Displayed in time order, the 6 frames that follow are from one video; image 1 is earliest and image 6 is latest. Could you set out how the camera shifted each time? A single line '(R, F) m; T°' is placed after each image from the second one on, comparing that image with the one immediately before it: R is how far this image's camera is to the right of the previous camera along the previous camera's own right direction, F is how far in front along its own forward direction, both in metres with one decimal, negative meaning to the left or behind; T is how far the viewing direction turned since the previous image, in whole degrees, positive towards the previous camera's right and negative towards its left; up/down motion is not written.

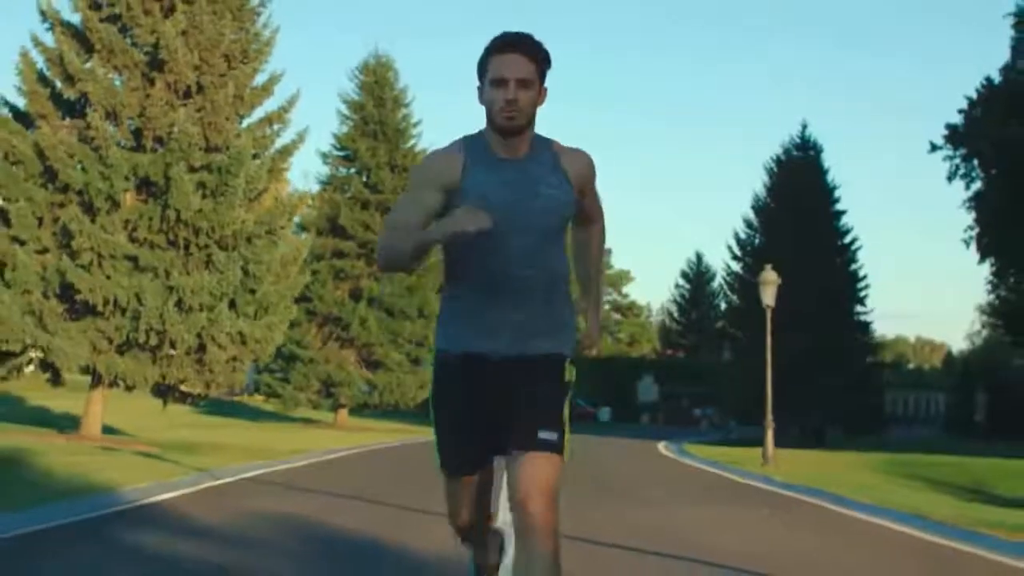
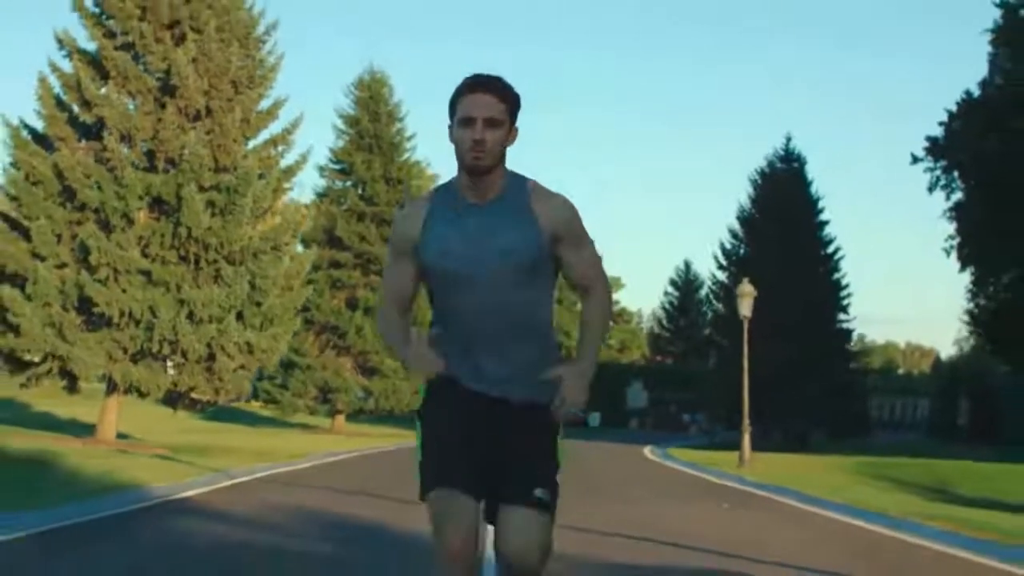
(0.0, -1.7) m; 0°
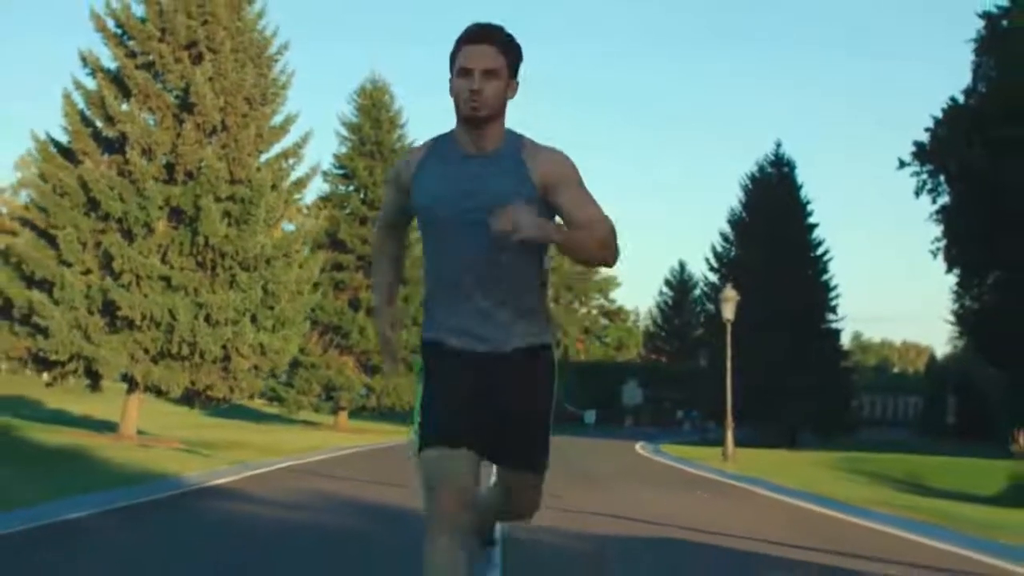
(0.0, -1.9) m; 0°
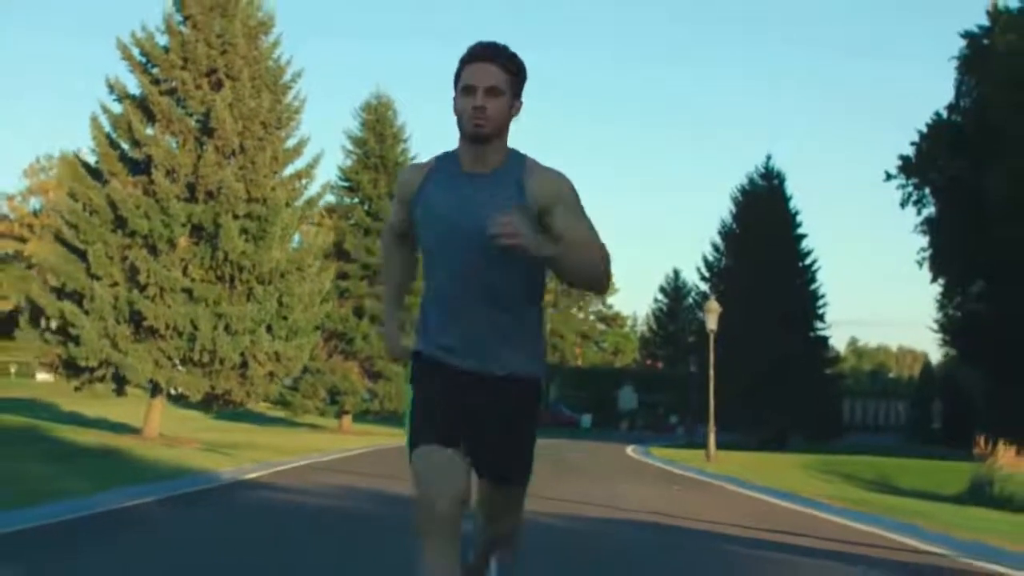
(0.0, -2.3) m; 0°
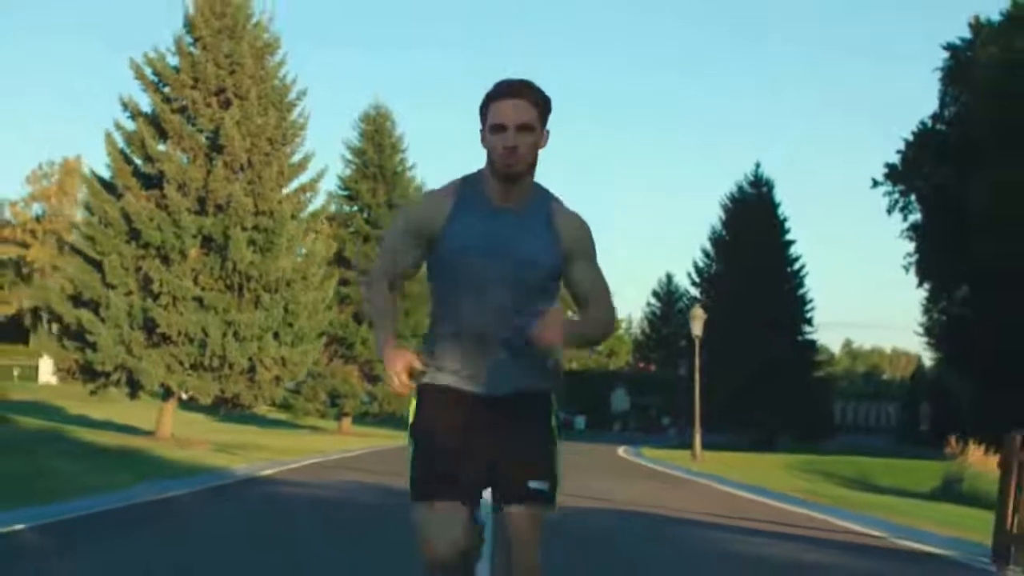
(0.0, -1.7) m; 0°
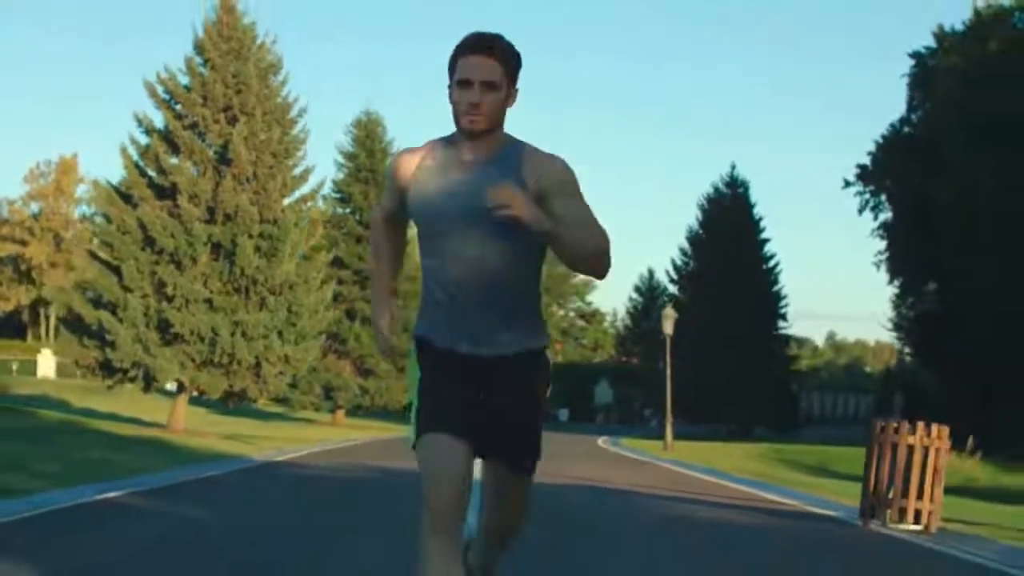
(0.0, -3.0) m; +1°
